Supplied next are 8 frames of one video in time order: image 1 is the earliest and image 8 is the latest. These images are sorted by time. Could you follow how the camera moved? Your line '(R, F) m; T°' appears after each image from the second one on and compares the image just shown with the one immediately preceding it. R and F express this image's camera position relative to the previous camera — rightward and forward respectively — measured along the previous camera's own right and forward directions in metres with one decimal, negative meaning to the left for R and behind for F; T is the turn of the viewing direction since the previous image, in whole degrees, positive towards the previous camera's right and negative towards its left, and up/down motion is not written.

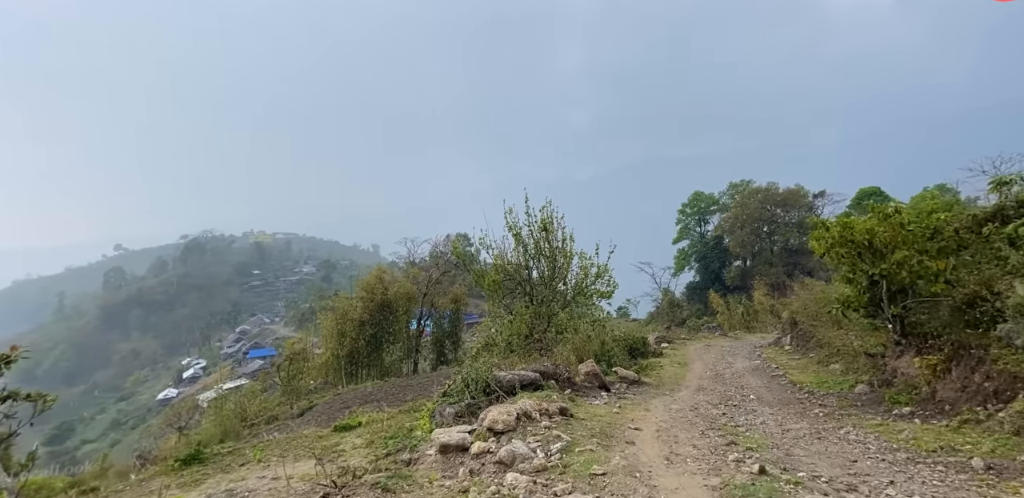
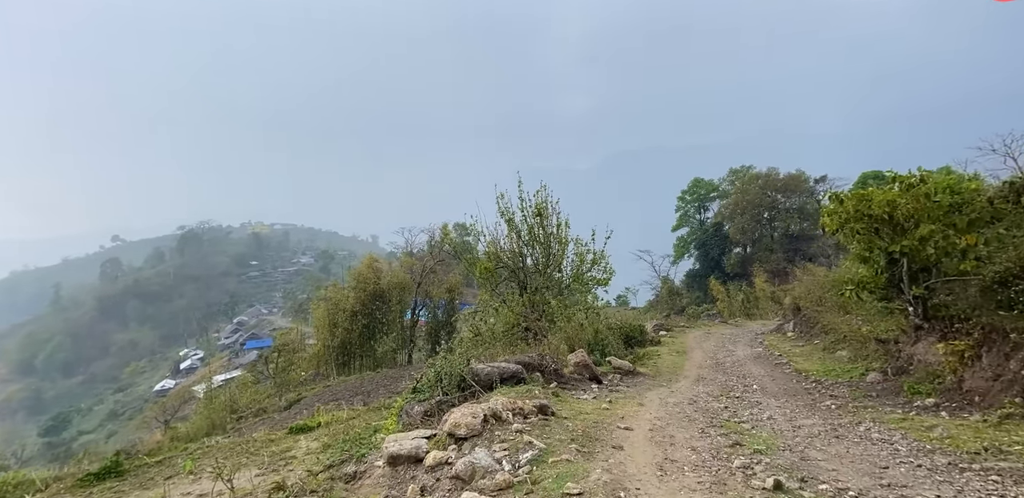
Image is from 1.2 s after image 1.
(+0.3, +0.8) m; 0°
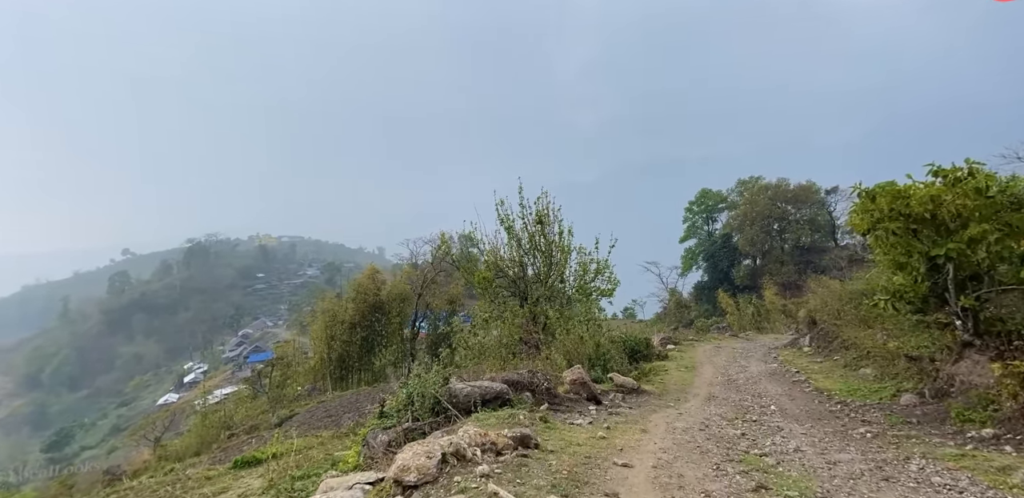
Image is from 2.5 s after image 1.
(+0.3, +0.9) m; -1°
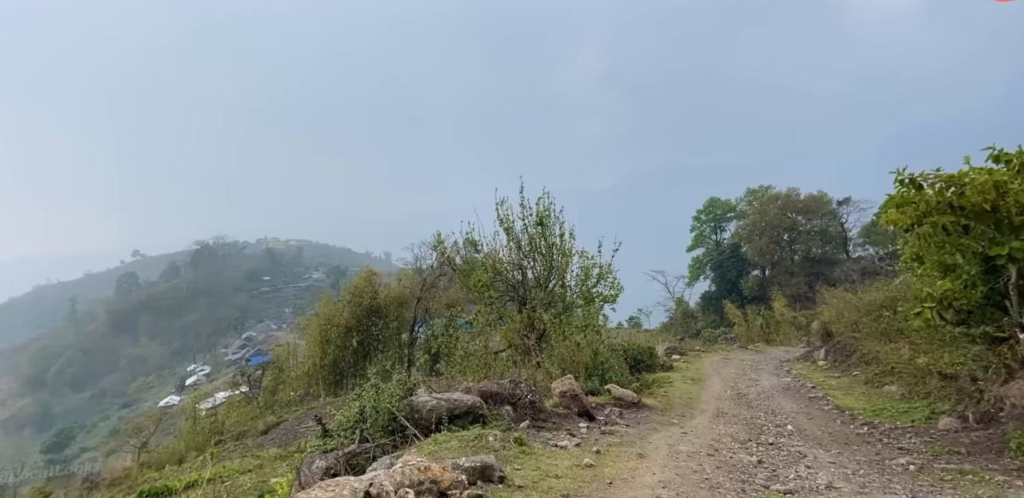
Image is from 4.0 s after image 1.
(+0.3, +0.9) m; -1°
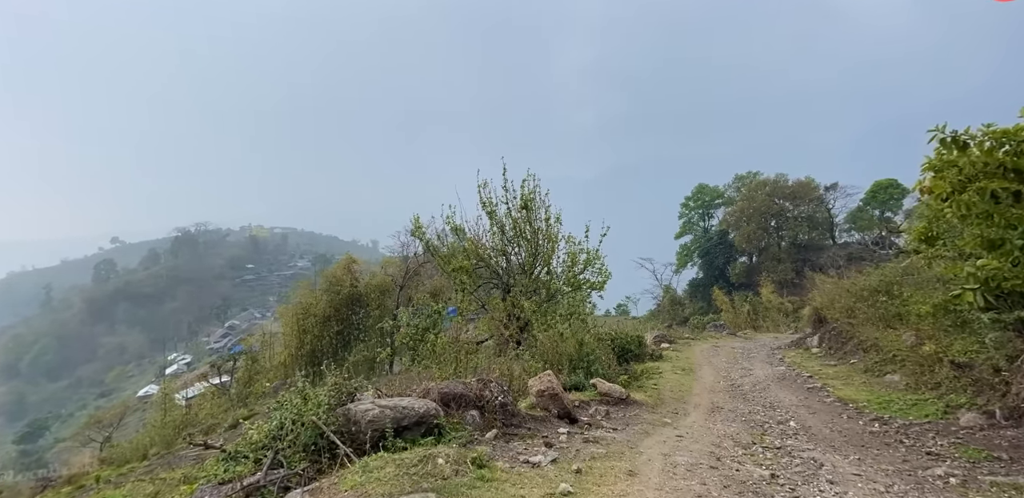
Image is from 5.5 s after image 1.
(+0.2, +1.0) m; +1°
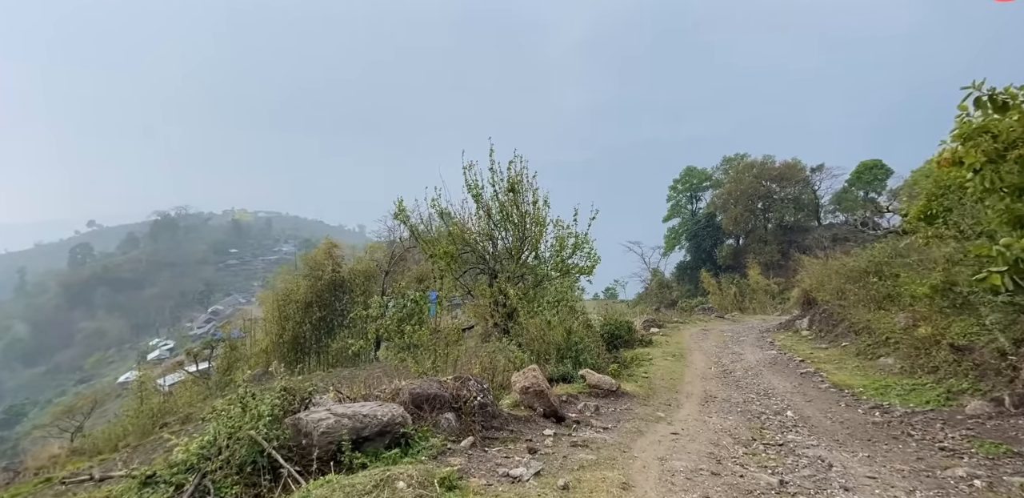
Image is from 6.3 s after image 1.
(+0.1, +0.6) m; +1°
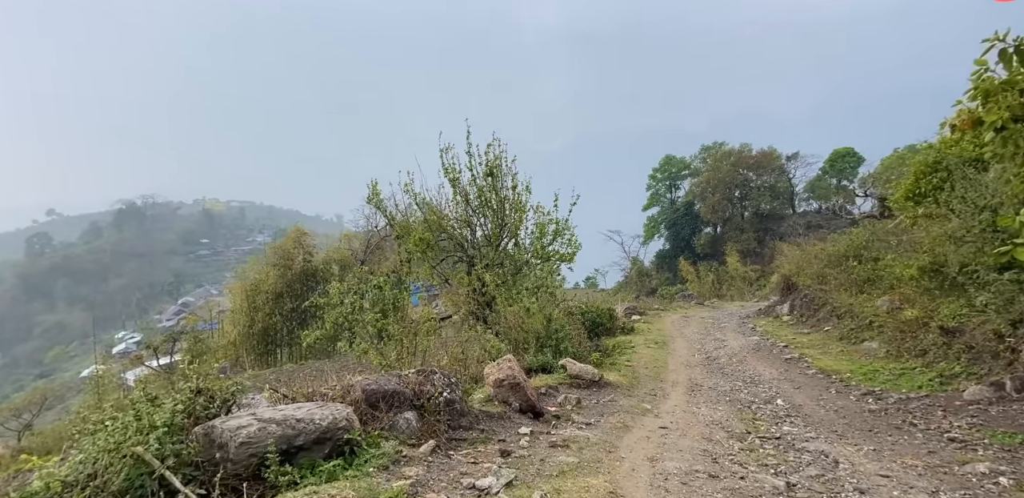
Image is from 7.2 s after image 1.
(+0.1, +0.6) m; +2°
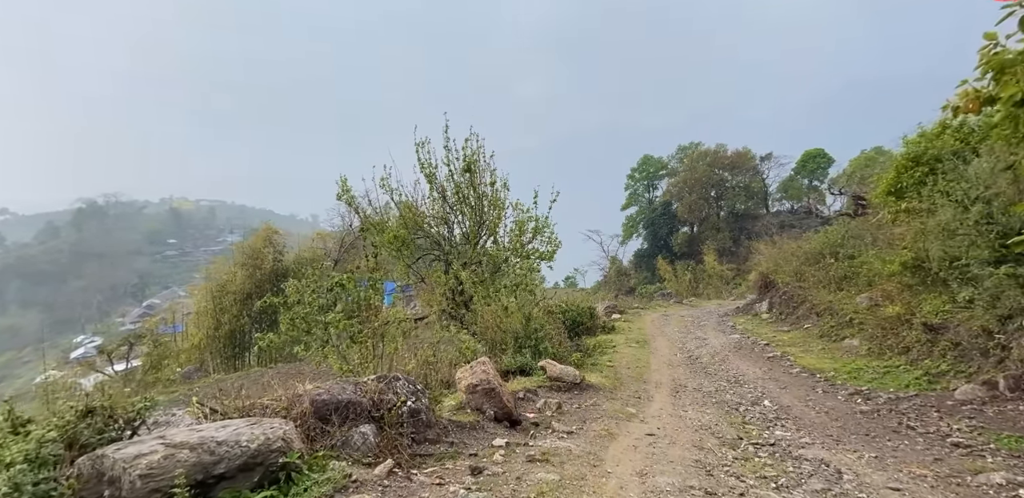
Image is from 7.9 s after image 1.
(0.0, +0.4) m; +2°
